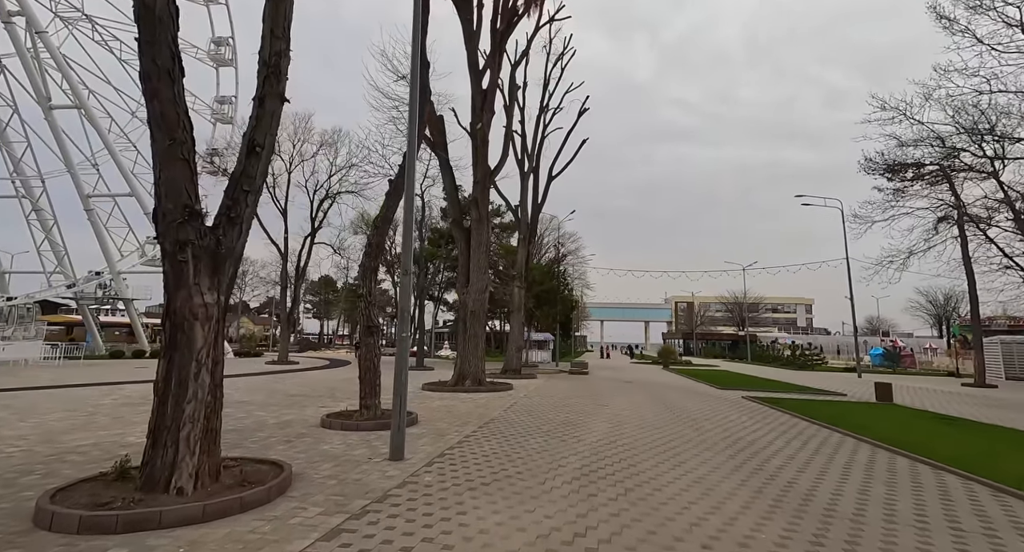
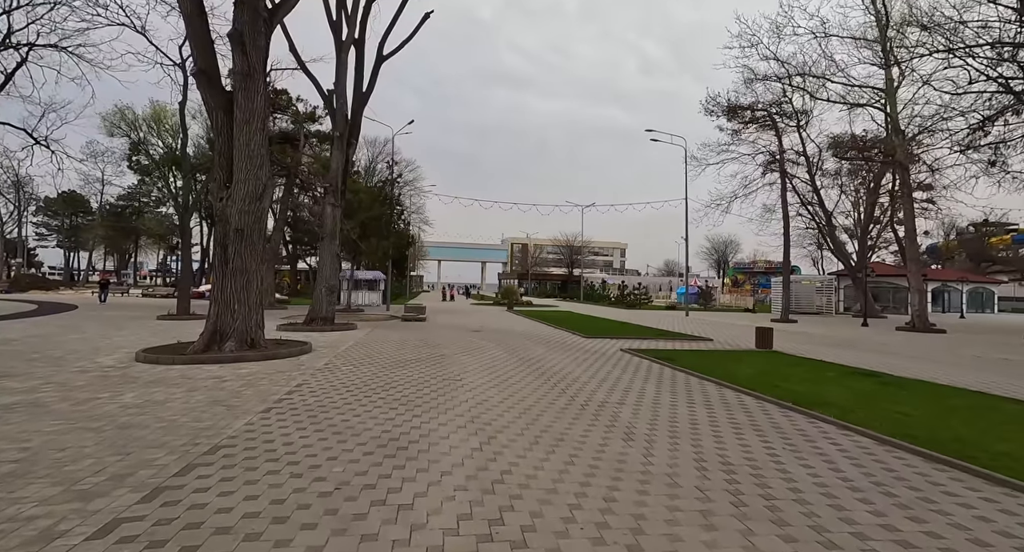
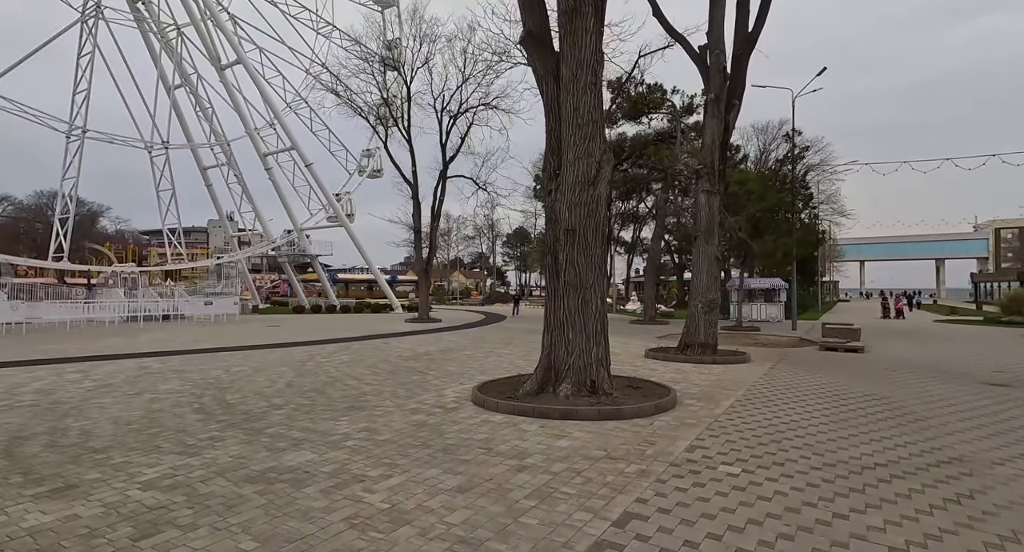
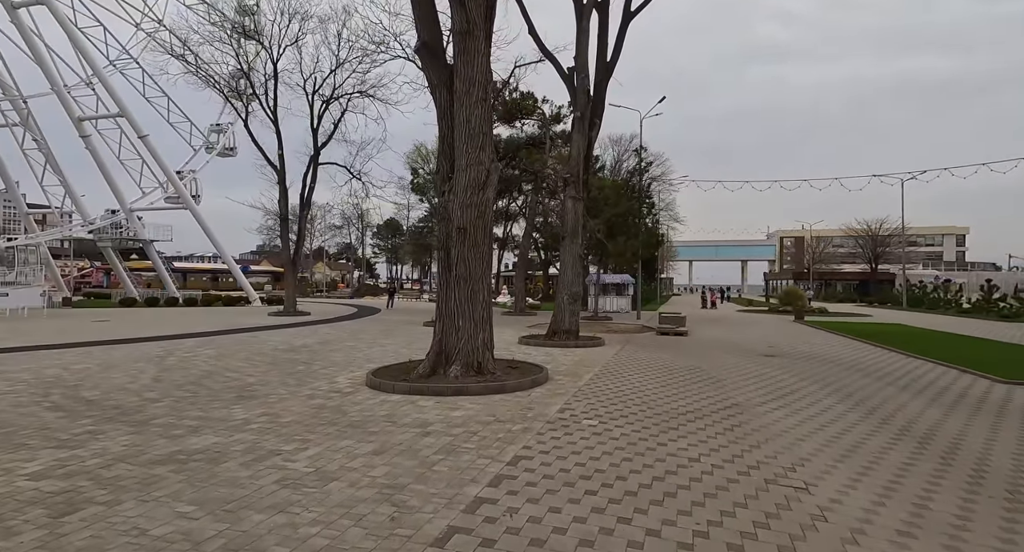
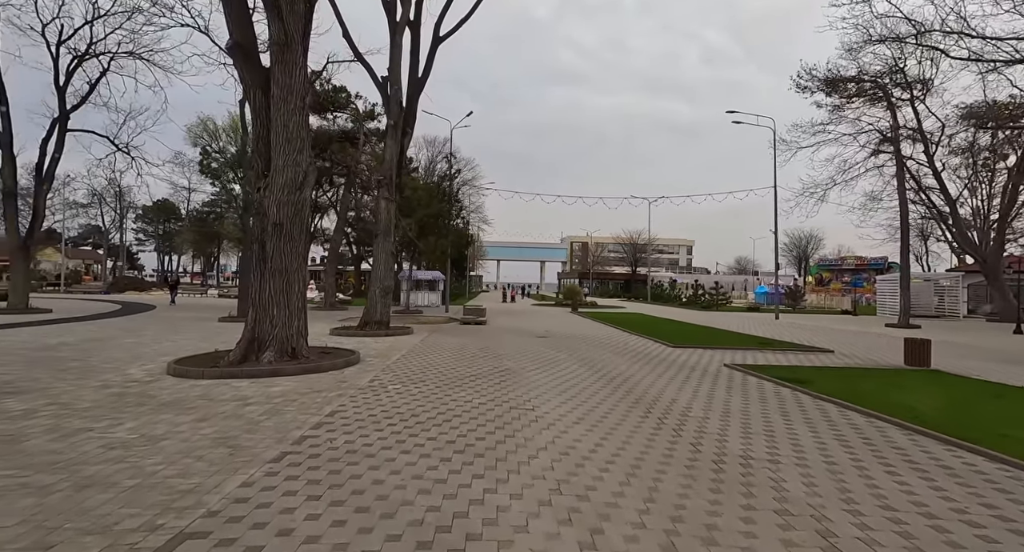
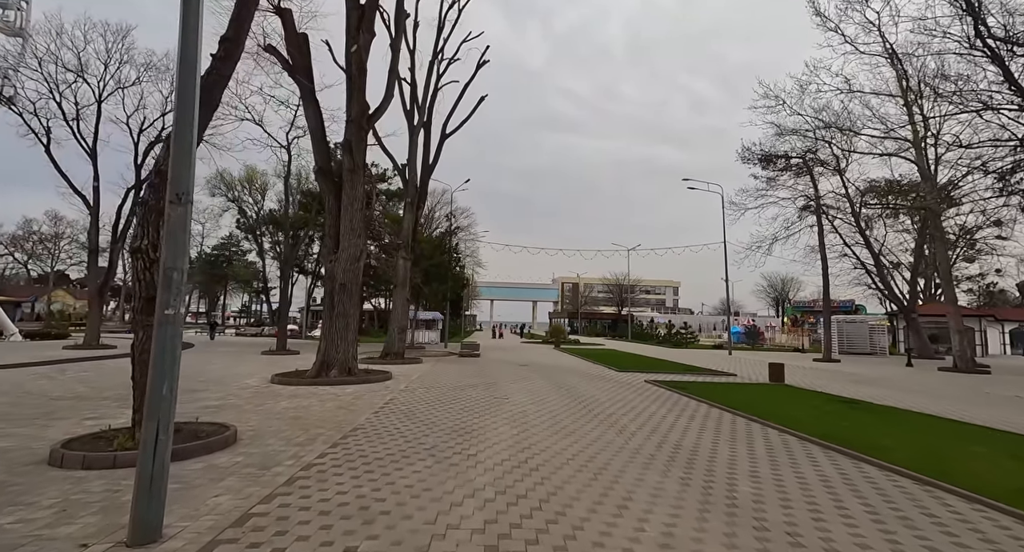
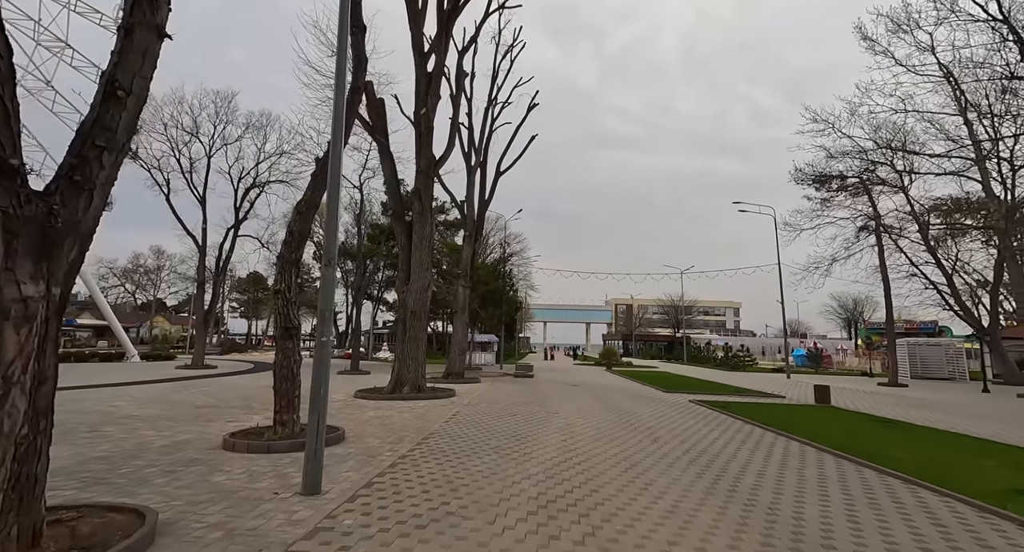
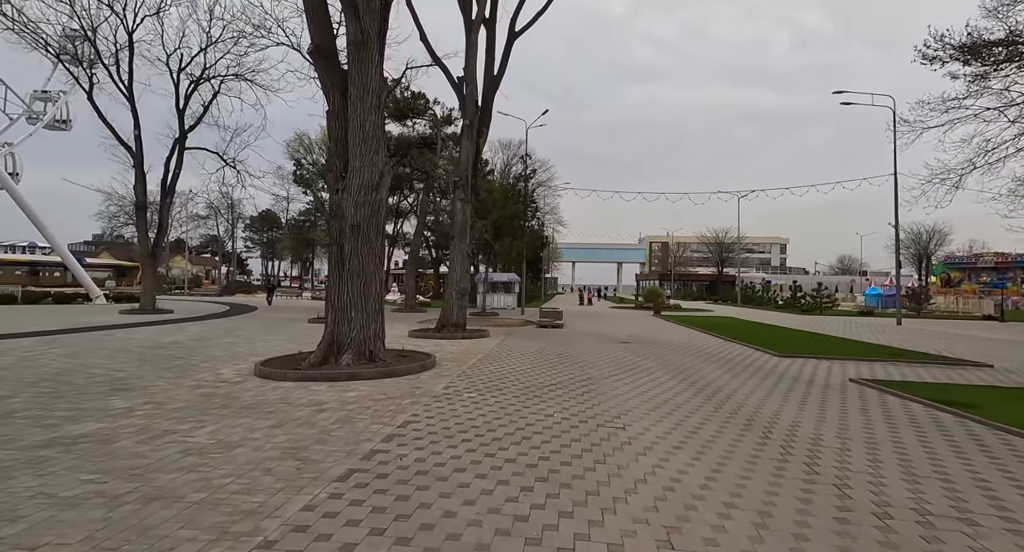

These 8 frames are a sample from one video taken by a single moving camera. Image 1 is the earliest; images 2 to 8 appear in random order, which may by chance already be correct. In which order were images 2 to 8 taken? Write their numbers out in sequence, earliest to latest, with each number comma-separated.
7, 6, 2, 5, 8, 4, 3
